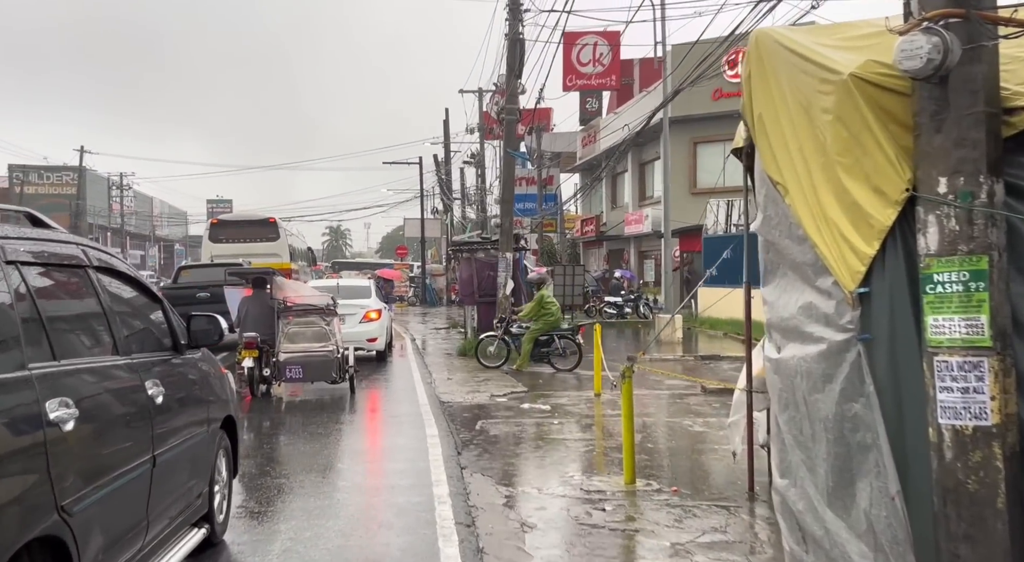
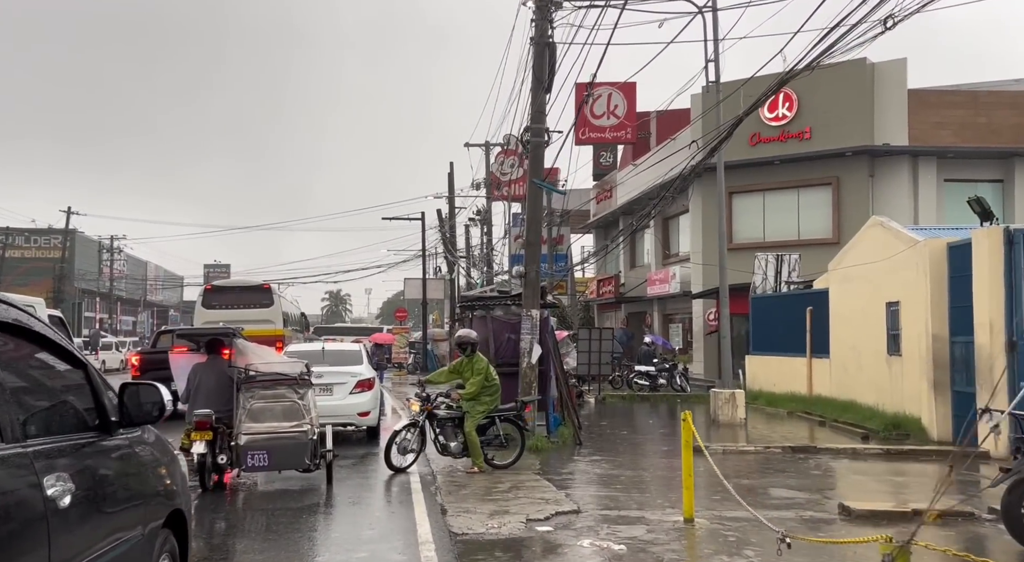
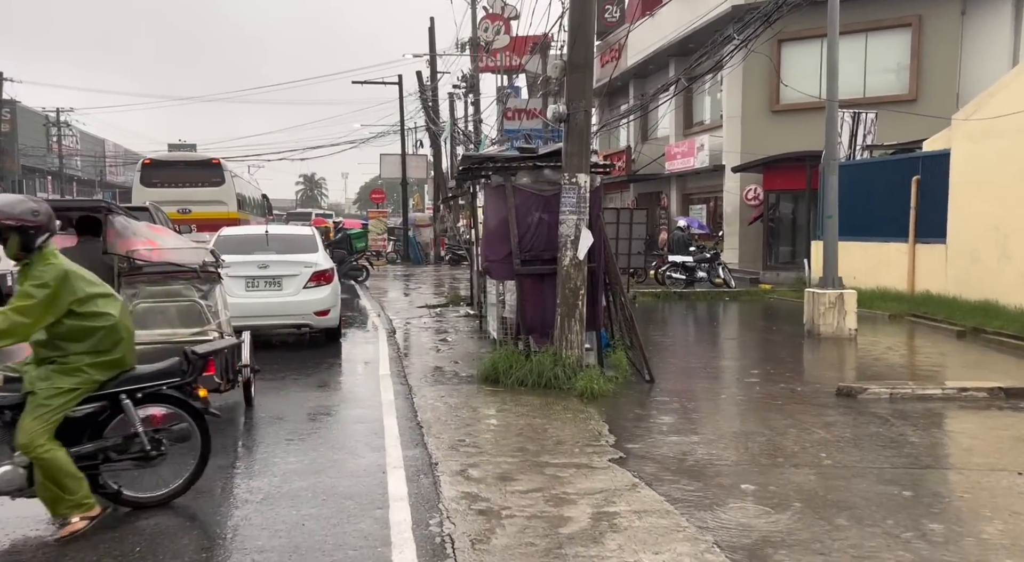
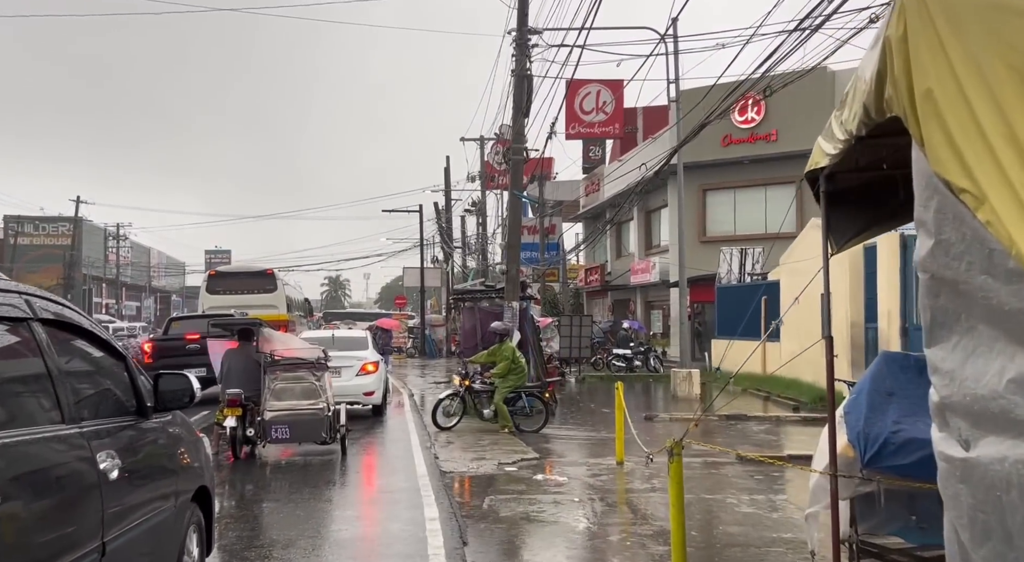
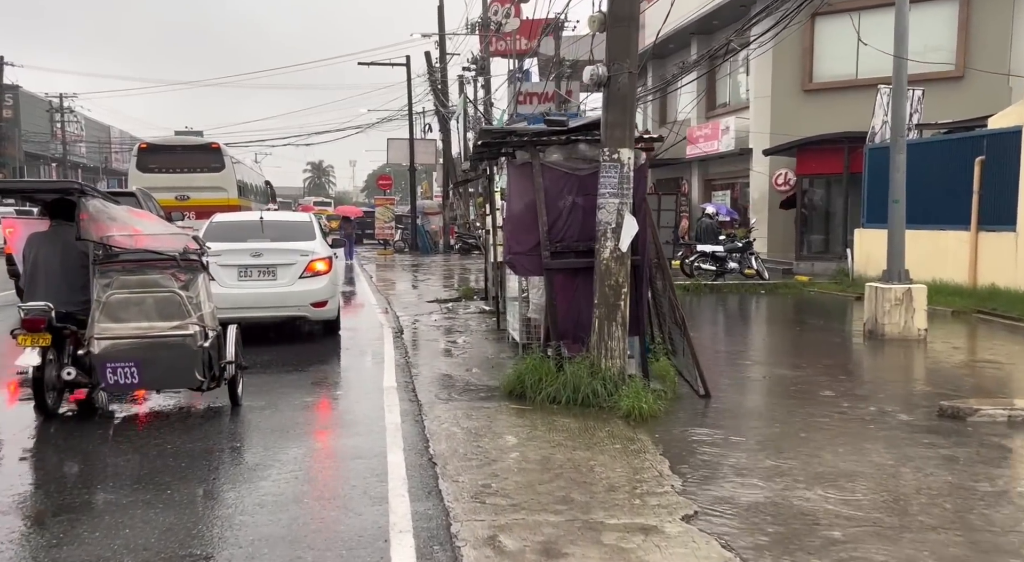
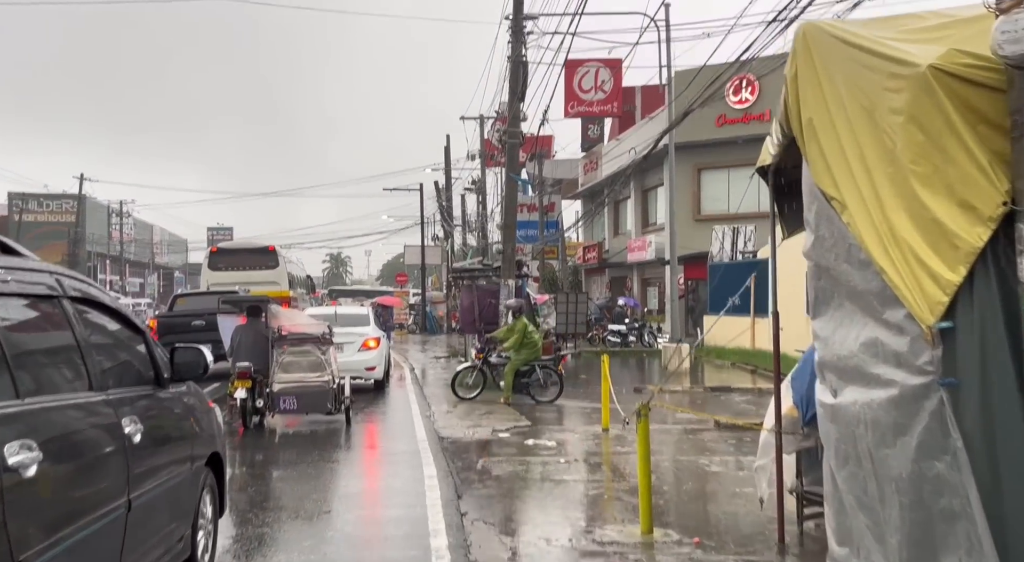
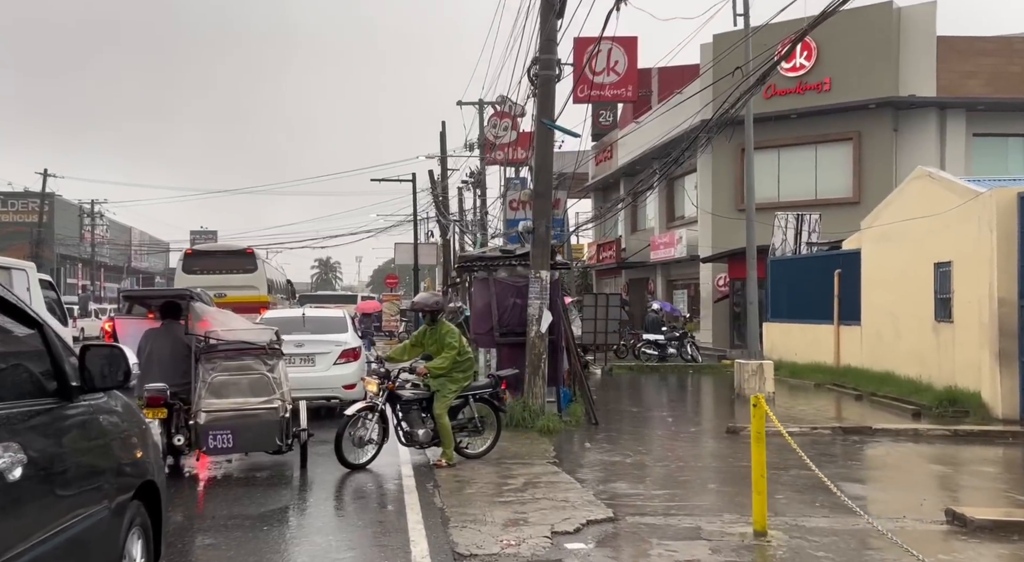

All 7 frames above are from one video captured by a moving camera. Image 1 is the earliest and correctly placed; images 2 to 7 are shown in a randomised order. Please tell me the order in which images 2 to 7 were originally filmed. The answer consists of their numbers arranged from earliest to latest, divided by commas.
6, 4, 2, 7, 3, 5
